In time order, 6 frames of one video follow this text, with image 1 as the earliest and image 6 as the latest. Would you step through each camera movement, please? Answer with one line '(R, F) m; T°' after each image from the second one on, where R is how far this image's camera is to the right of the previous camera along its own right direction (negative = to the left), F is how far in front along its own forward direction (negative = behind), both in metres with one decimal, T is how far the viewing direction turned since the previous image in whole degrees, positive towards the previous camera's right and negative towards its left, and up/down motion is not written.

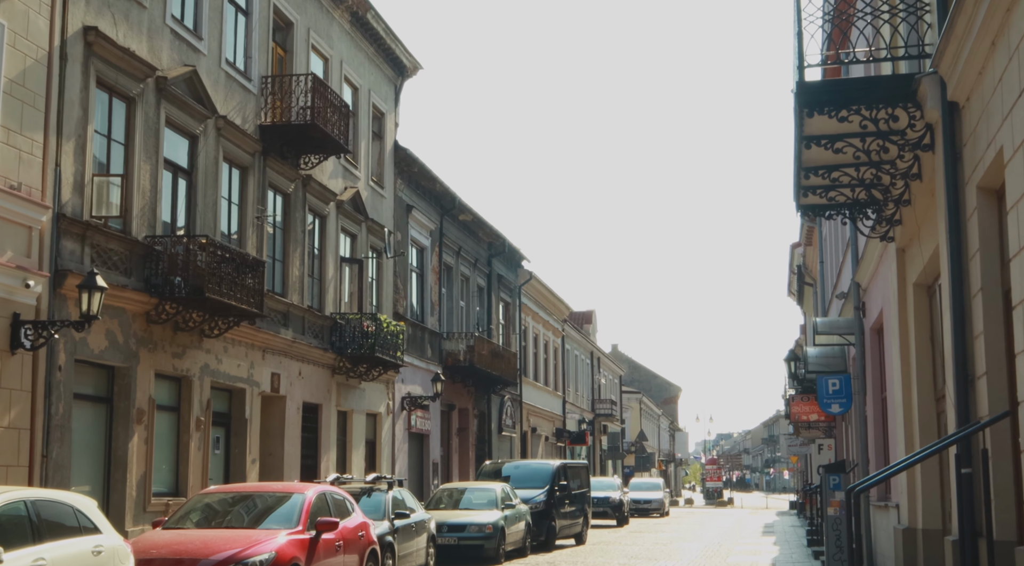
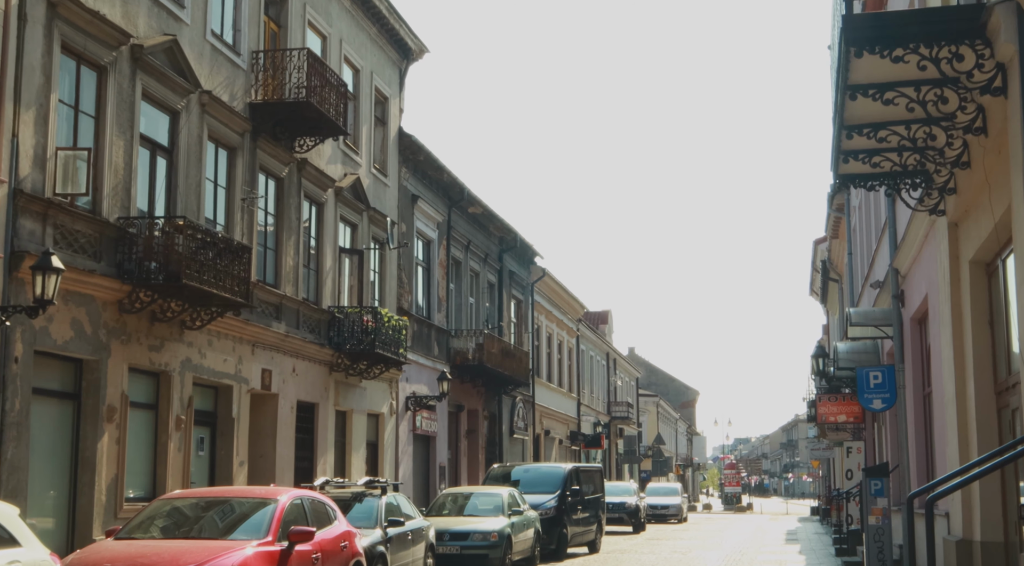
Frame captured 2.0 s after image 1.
(+0.1, +1.5) m; -1°
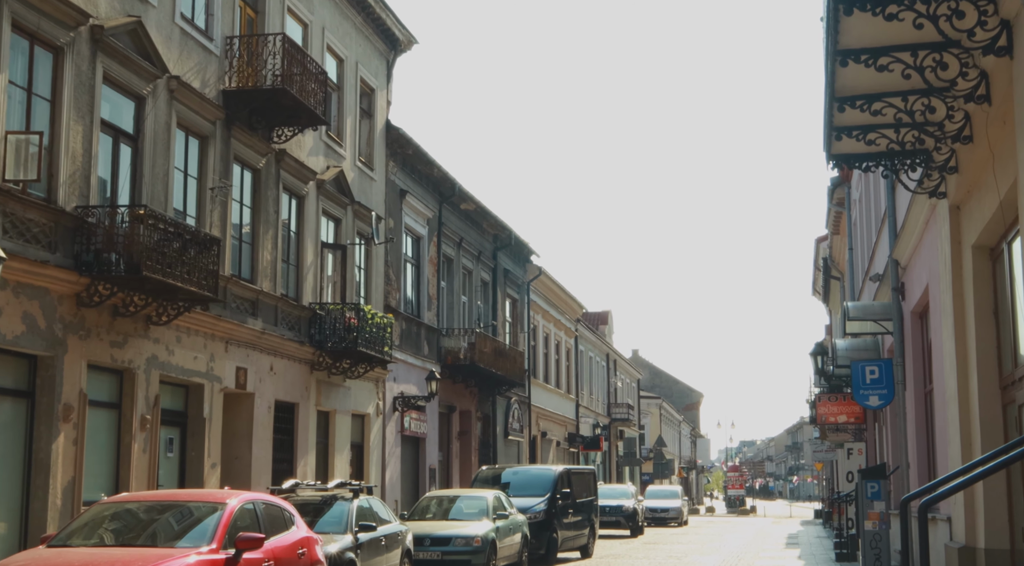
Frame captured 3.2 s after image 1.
(+0.3, +0.8) m; 0°
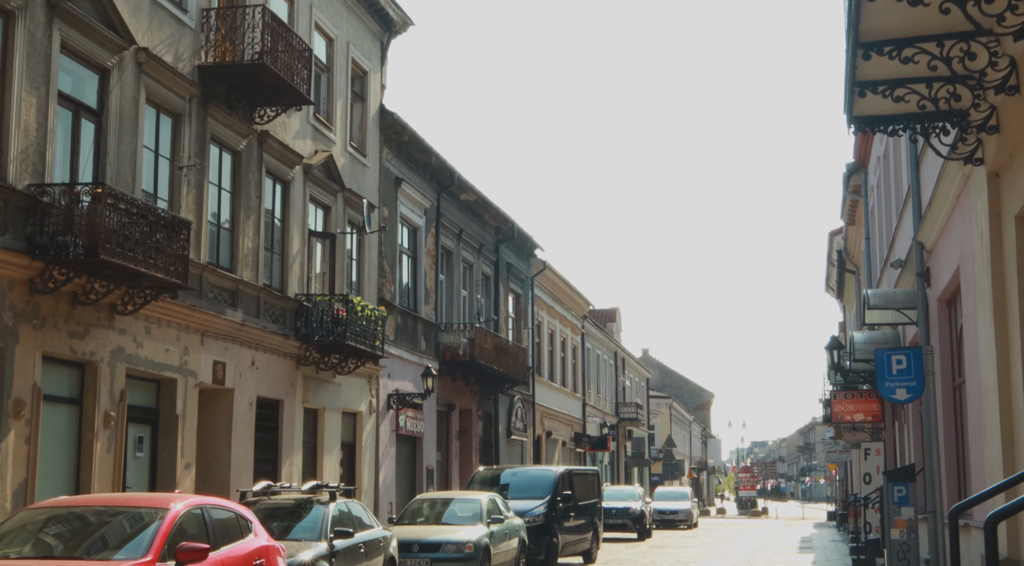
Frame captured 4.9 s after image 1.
(+0.2, +1.2) m; -1°
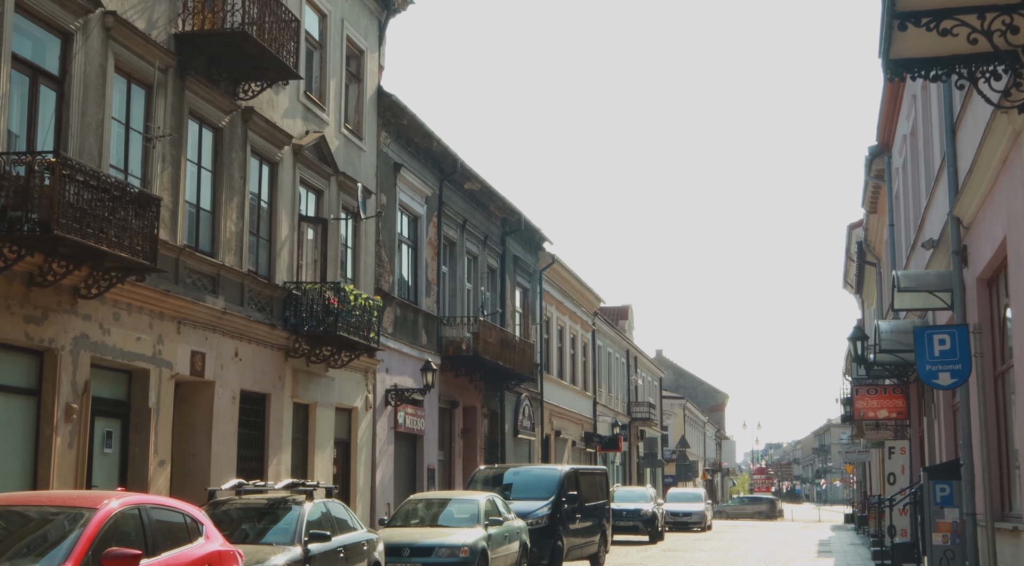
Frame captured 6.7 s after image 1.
(+0.2, +1.3) m; -1°
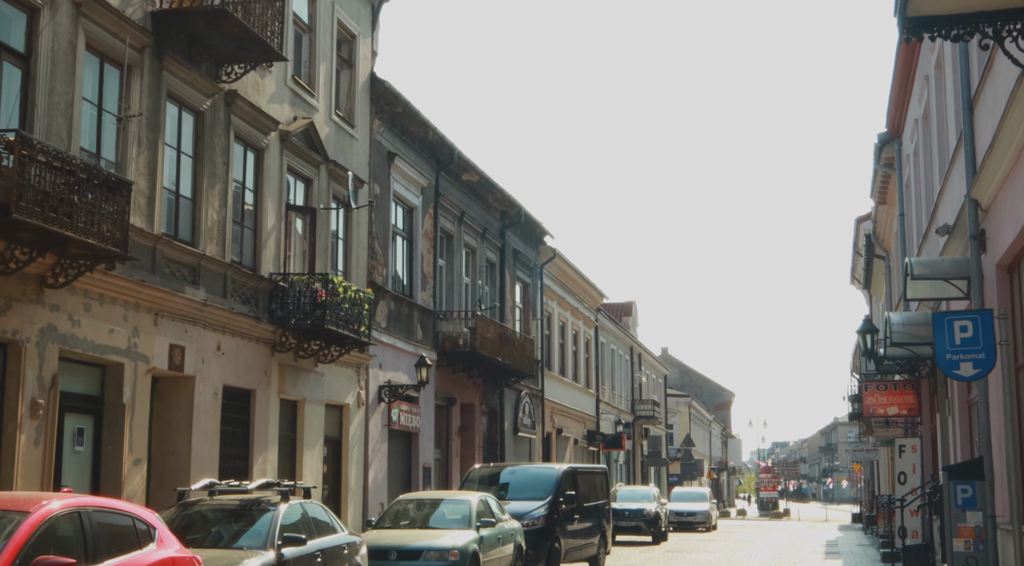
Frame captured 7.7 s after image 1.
(+0.2, +0.8) m; 0°
